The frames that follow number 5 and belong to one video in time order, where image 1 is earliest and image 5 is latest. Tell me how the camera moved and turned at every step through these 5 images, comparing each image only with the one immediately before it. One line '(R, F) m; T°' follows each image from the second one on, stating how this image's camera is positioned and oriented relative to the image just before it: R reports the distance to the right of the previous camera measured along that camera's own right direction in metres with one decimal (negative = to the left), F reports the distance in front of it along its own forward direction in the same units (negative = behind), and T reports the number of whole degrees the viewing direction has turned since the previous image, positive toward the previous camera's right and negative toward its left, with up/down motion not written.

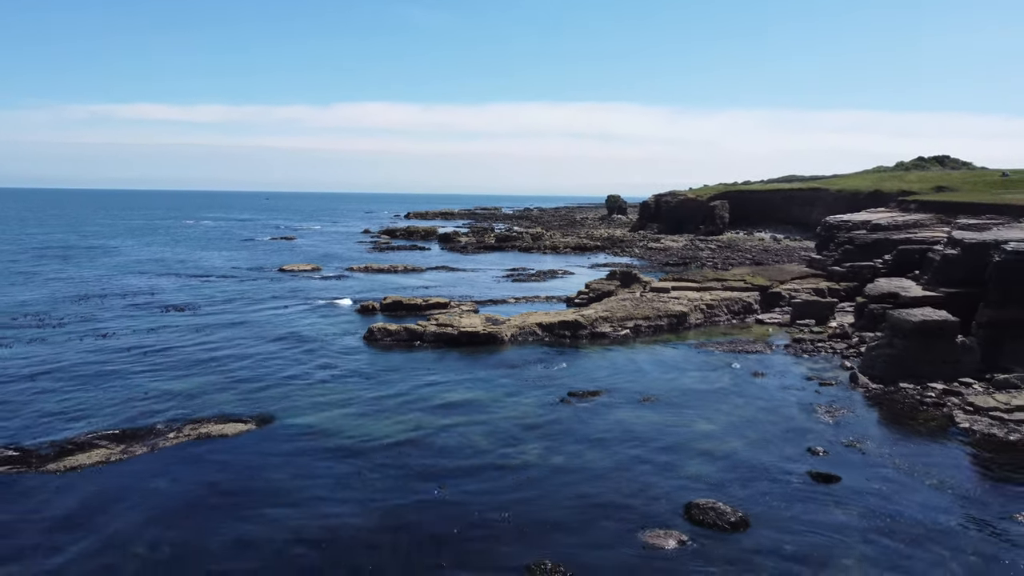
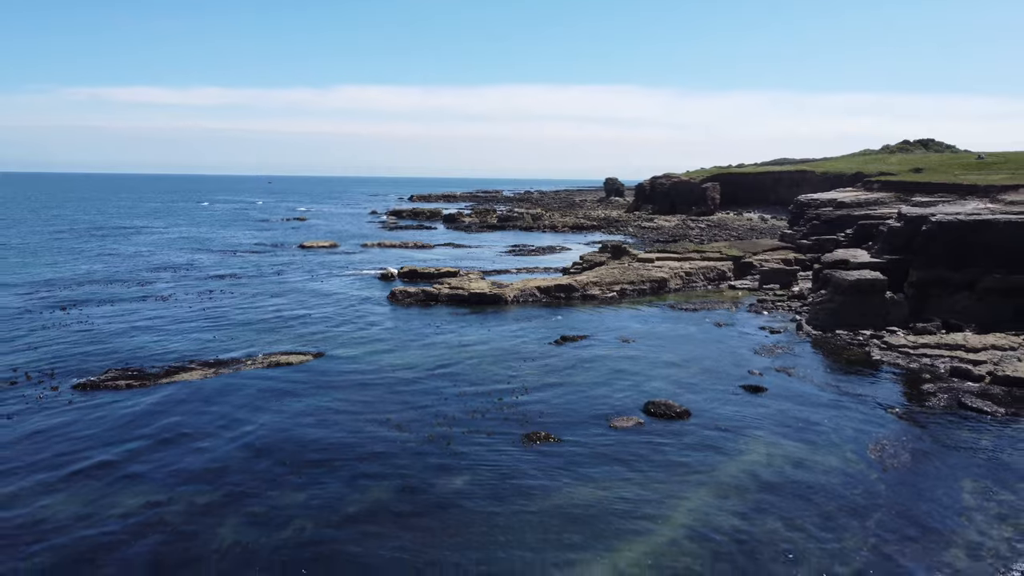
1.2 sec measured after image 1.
(-0.1, -6.1) m; 0°
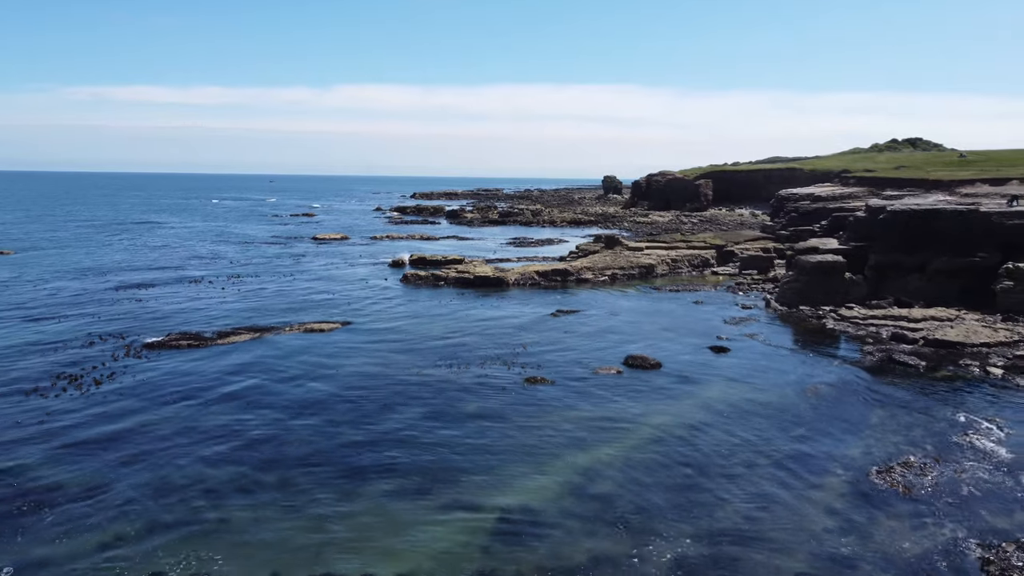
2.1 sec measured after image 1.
(-0.1, -4.6) m; 0°
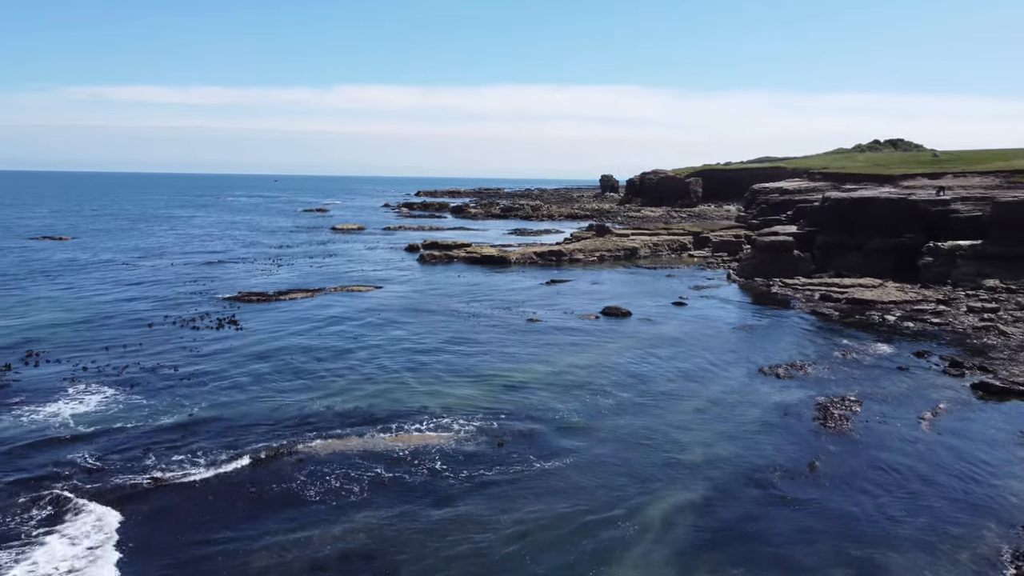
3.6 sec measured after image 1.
(-0.1, -7.7) m; 0°
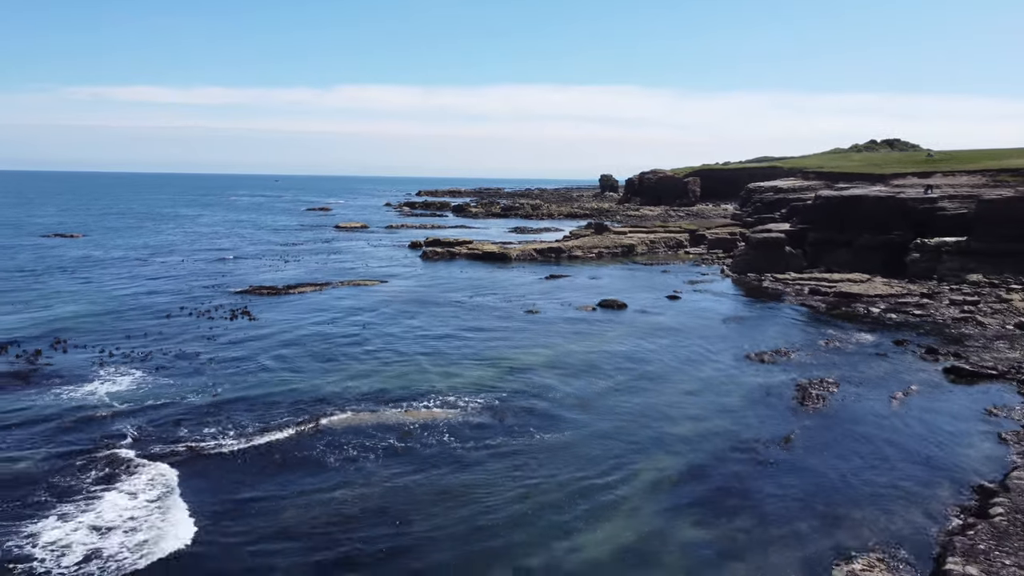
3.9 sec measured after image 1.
(0.0, -1.6) m; 0°
